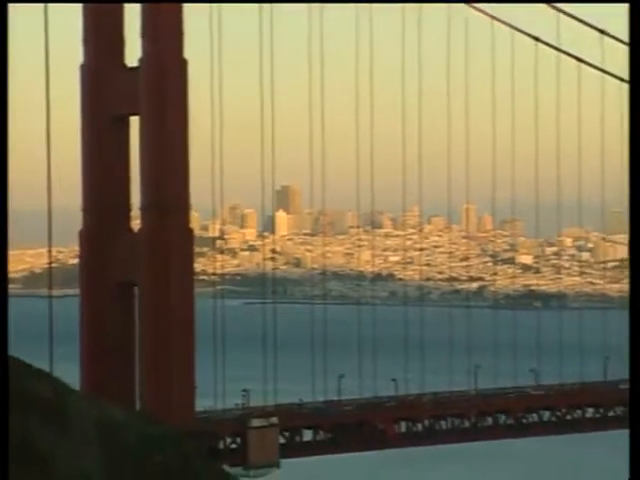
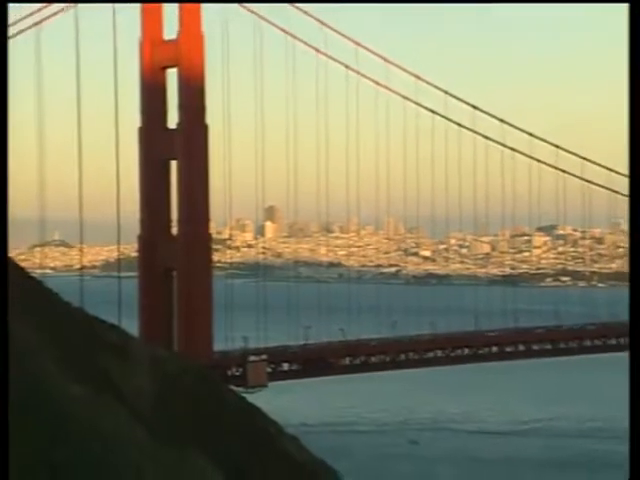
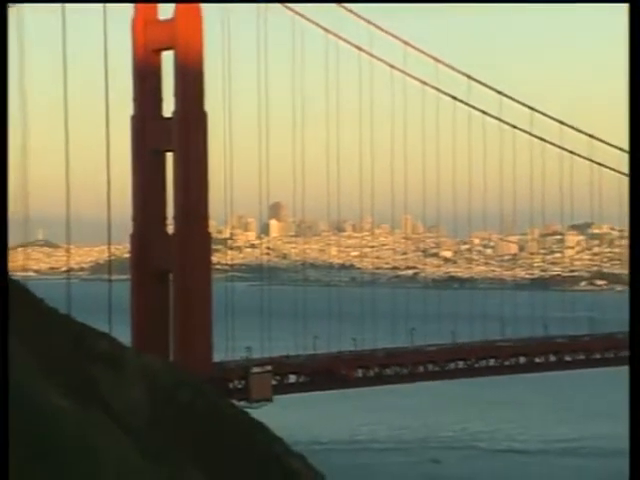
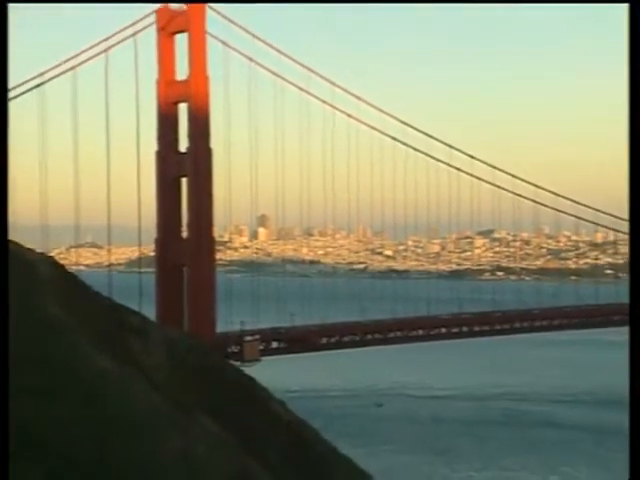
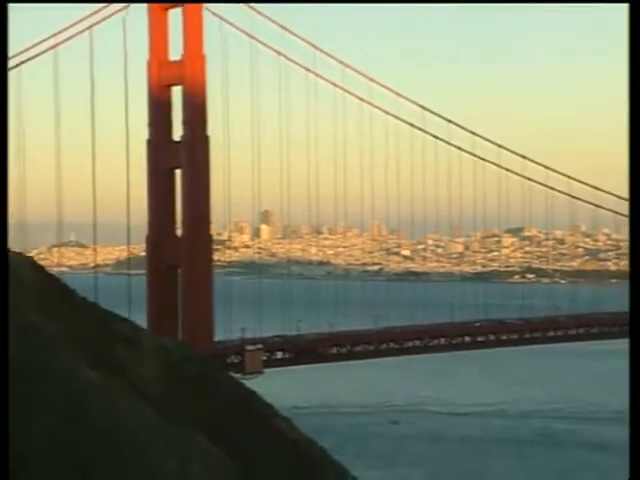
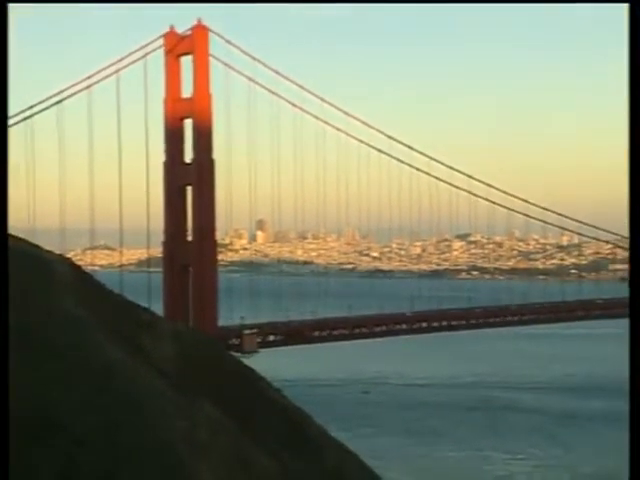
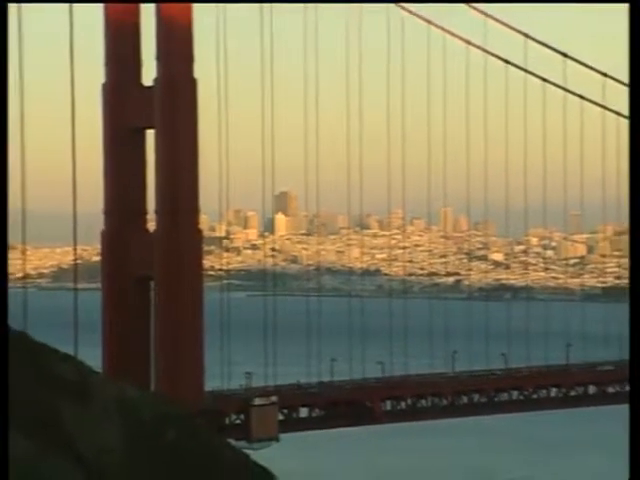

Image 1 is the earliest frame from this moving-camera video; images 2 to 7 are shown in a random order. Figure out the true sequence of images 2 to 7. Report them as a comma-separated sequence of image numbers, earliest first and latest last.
7, 3, 2, 5, 4, 6
